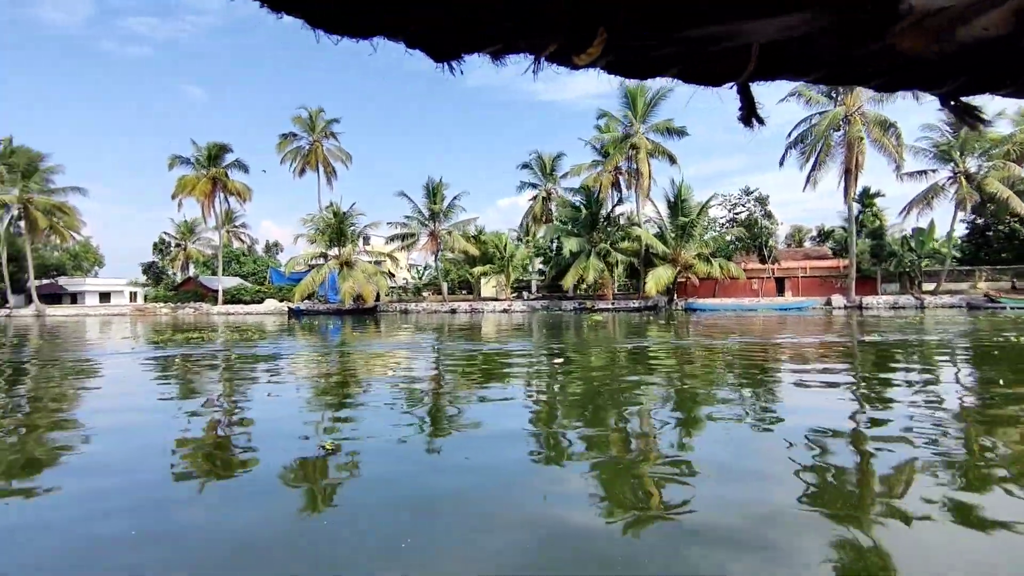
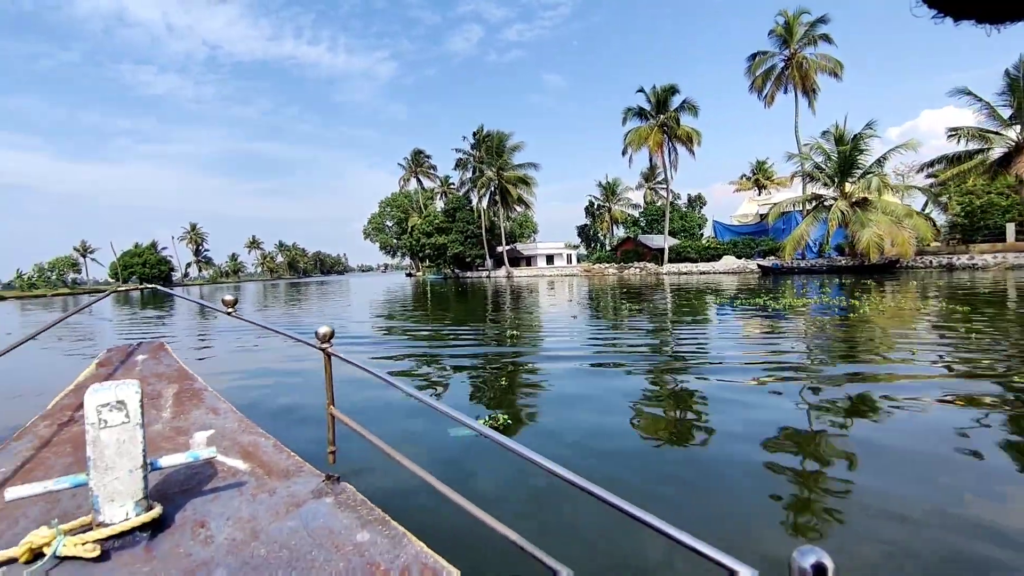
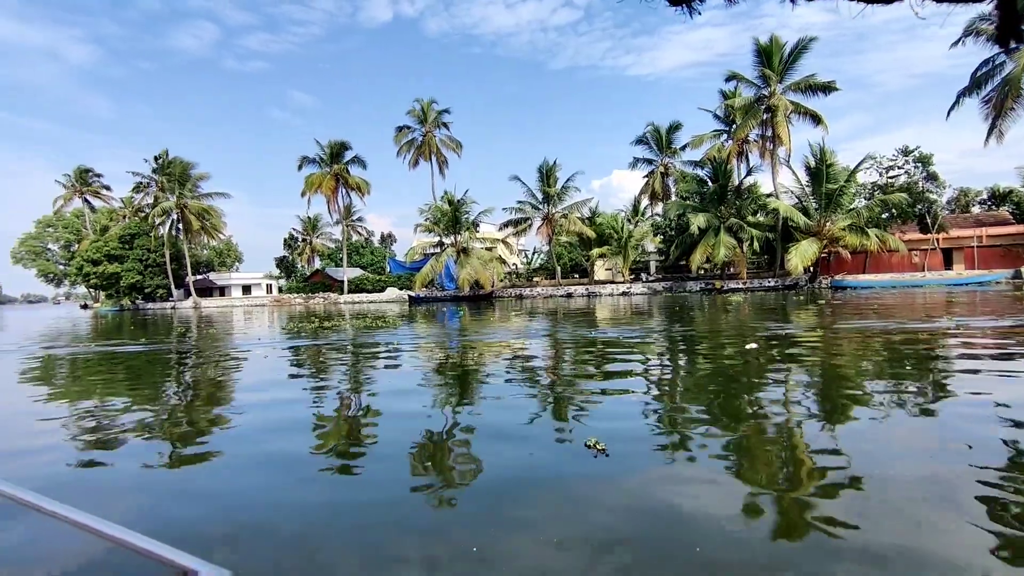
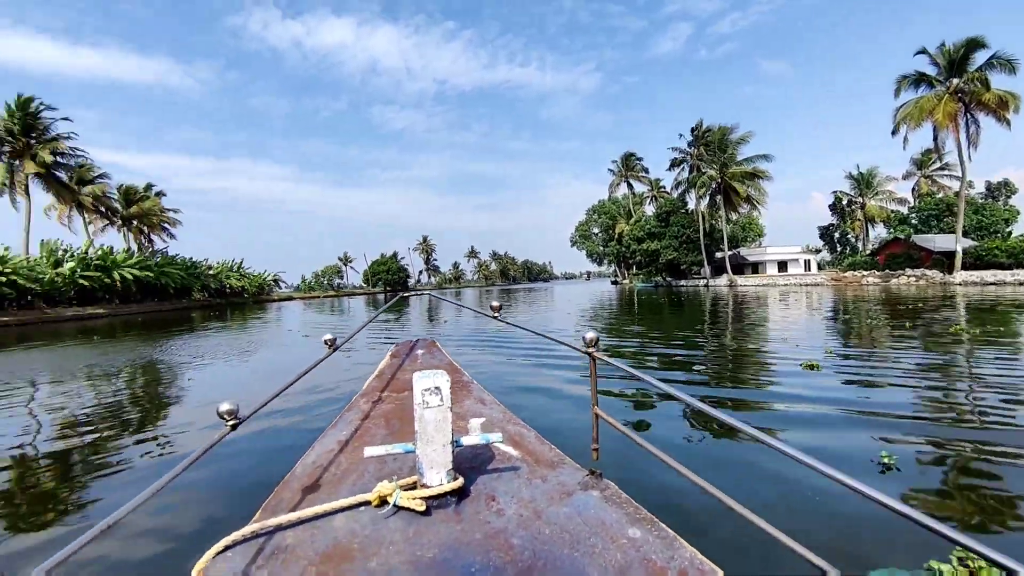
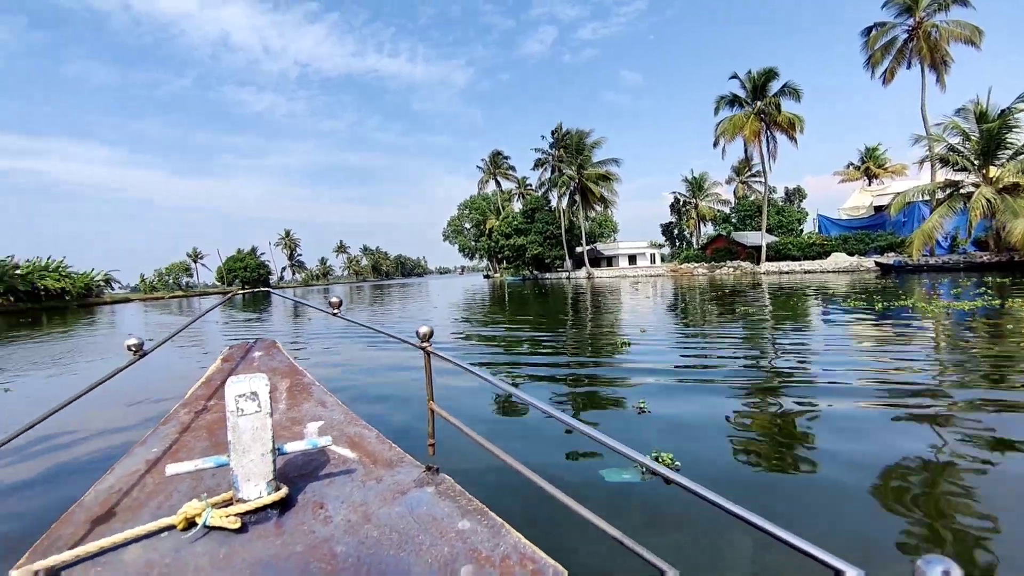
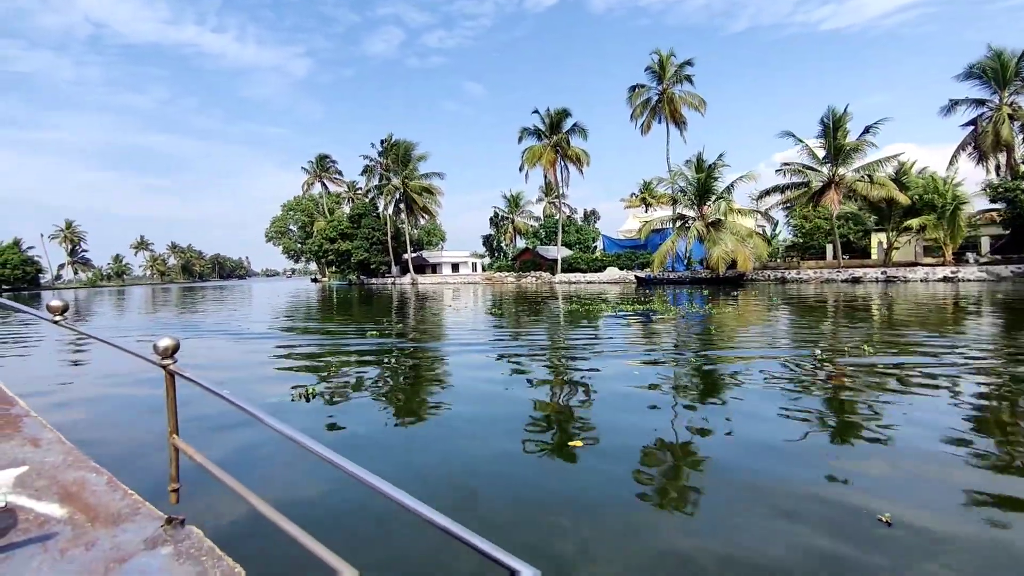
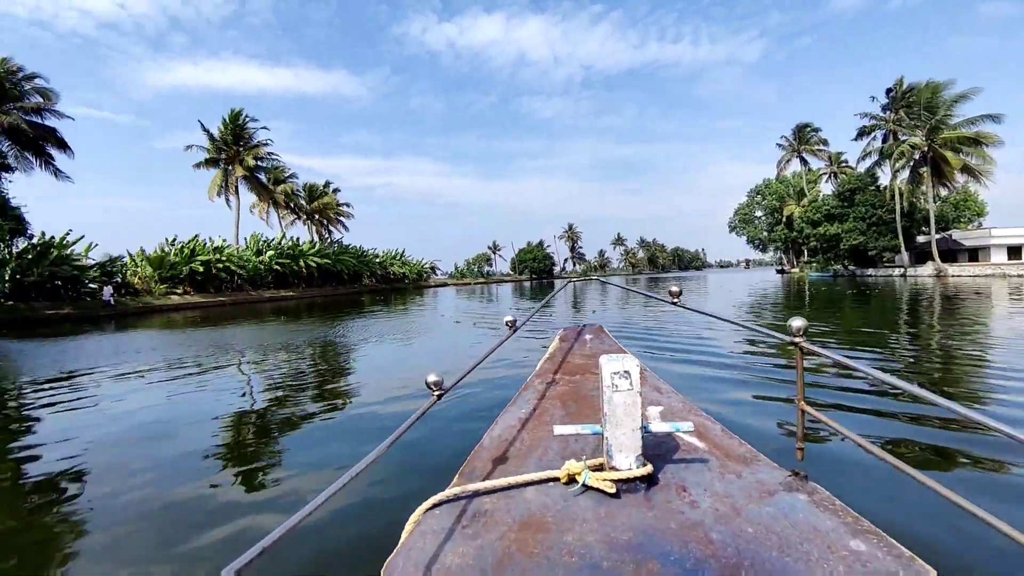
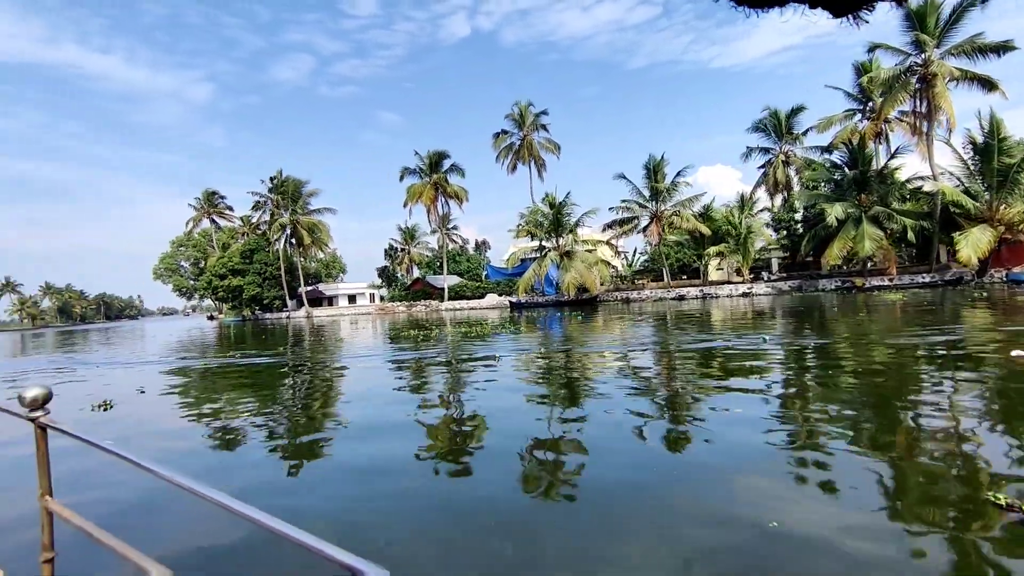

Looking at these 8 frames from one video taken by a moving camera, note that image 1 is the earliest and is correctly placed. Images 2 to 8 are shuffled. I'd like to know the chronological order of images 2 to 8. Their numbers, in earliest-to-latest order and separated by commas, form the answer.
3, 8, 6, 2, 5, 4, 7
